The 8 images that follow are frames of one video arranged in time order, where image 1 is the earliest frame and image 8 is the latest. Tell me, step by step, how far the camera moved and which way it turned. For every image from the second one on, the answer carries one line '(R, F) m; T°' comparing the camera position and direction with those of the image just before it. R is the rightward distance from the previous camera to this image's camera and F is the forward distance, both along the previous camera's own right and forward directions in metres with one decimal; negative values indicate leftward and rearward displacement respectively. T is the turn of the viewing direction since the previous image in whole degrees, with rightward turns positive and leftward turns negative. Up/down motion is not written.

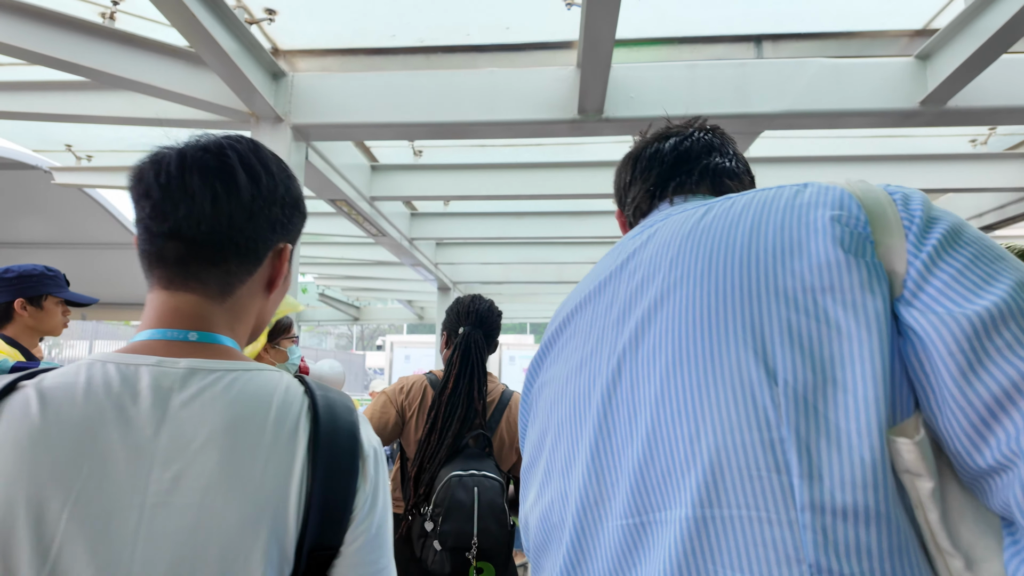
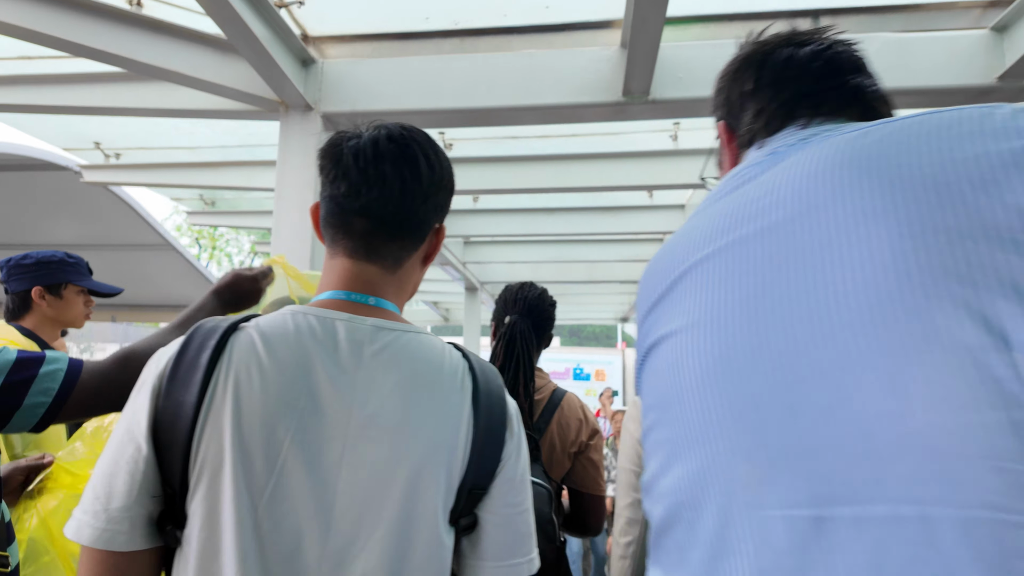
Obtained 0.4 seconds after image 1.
(-0.1, +0.2) m; -2°
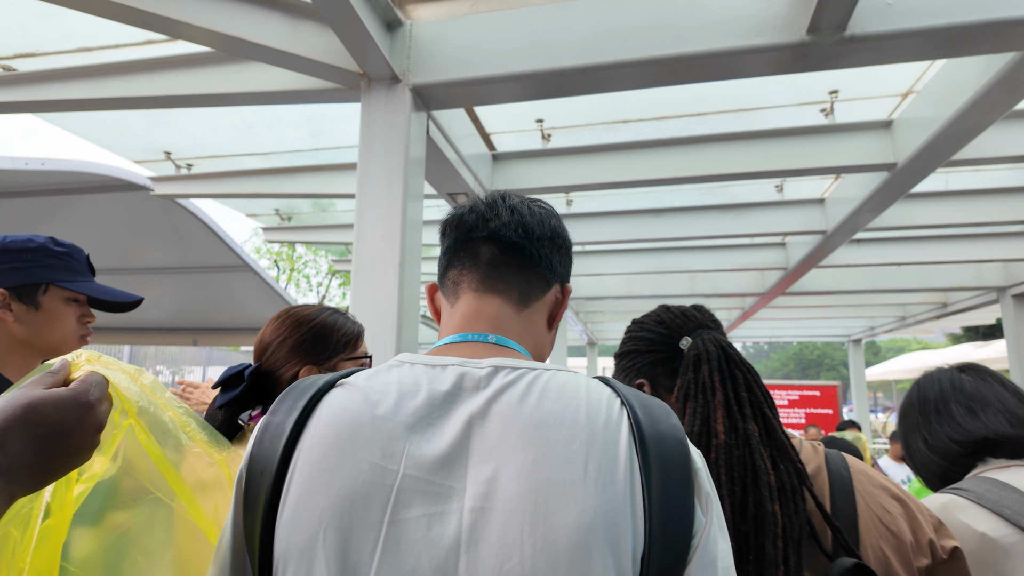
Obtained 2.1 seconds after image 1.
(-0.4, +0.8) m; -6°
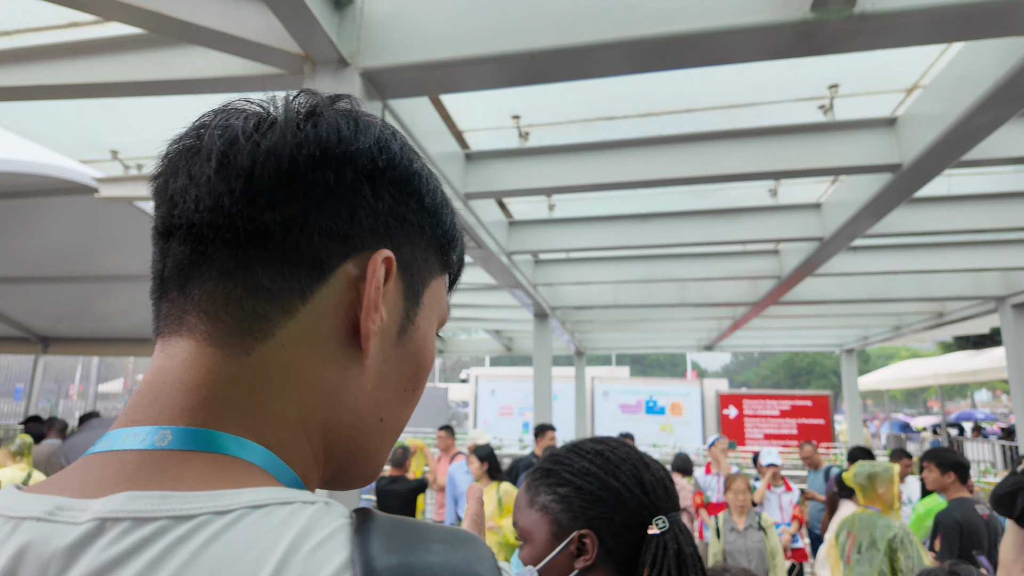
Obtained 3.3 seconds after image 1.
(+0.1, +0.4) m; +1°
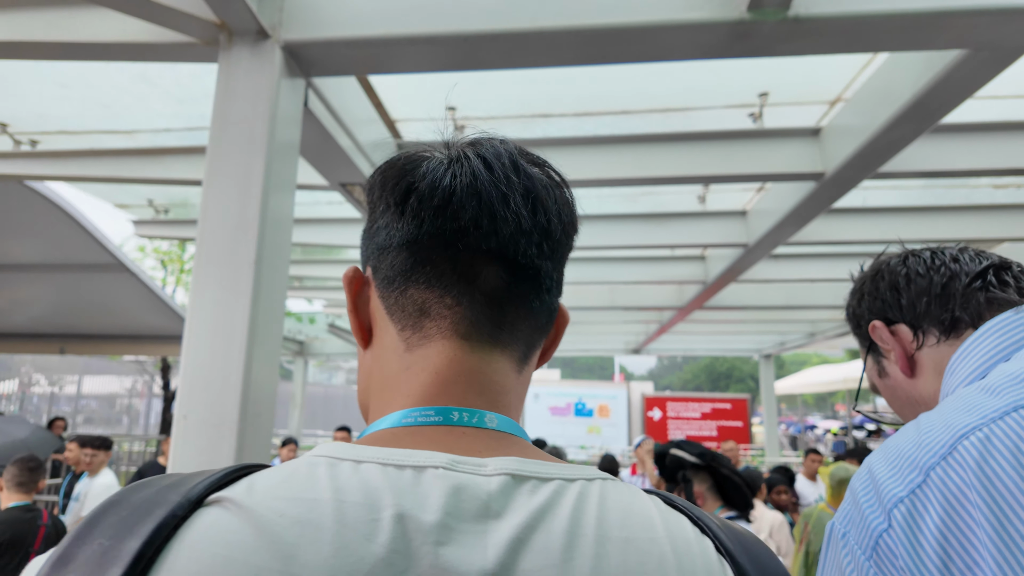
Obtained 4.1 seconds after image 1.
(0.0, +0.1) m; +6°
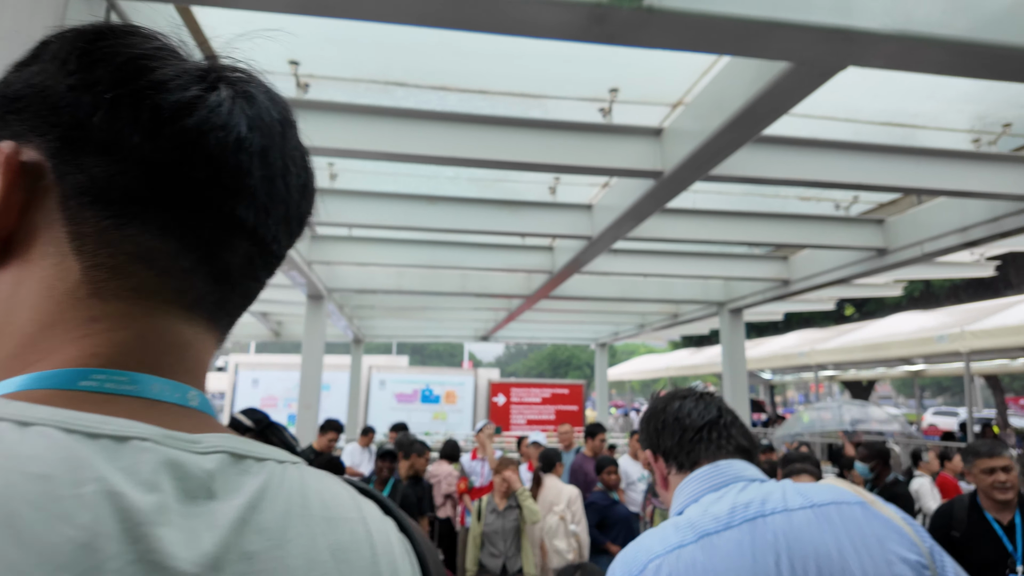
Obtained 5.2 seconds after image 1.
(0.0, +0.1) m; +14°
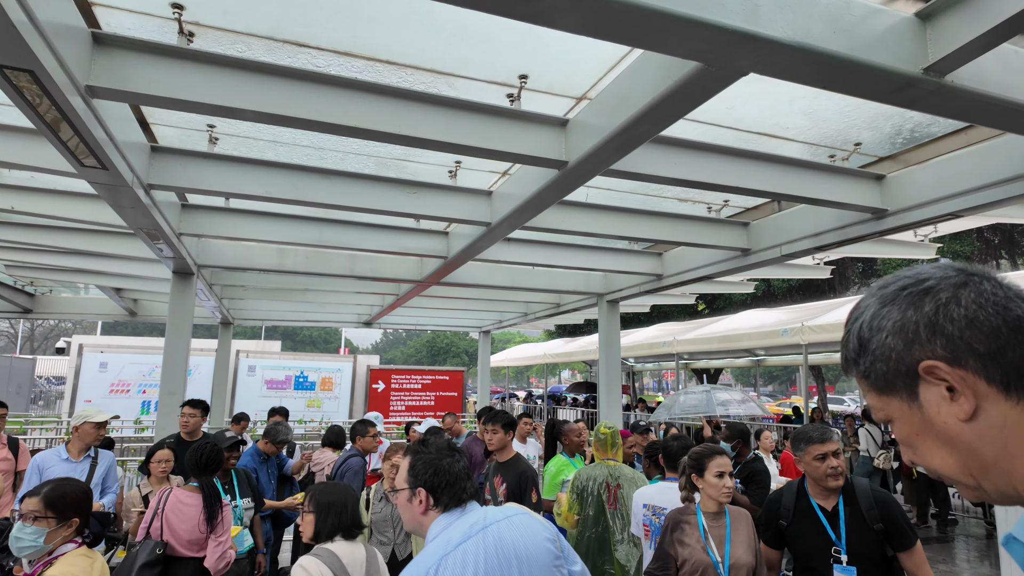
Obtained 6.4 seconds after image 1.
(-0.1, 0.0) m; +11°
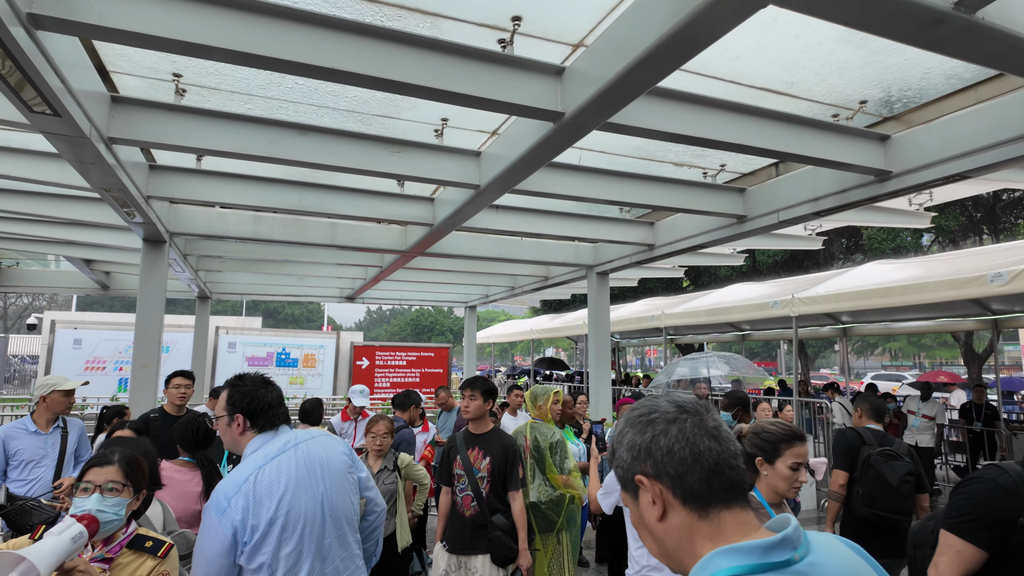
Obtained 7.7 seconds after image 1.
(0.0, +0.2) m; +2°
